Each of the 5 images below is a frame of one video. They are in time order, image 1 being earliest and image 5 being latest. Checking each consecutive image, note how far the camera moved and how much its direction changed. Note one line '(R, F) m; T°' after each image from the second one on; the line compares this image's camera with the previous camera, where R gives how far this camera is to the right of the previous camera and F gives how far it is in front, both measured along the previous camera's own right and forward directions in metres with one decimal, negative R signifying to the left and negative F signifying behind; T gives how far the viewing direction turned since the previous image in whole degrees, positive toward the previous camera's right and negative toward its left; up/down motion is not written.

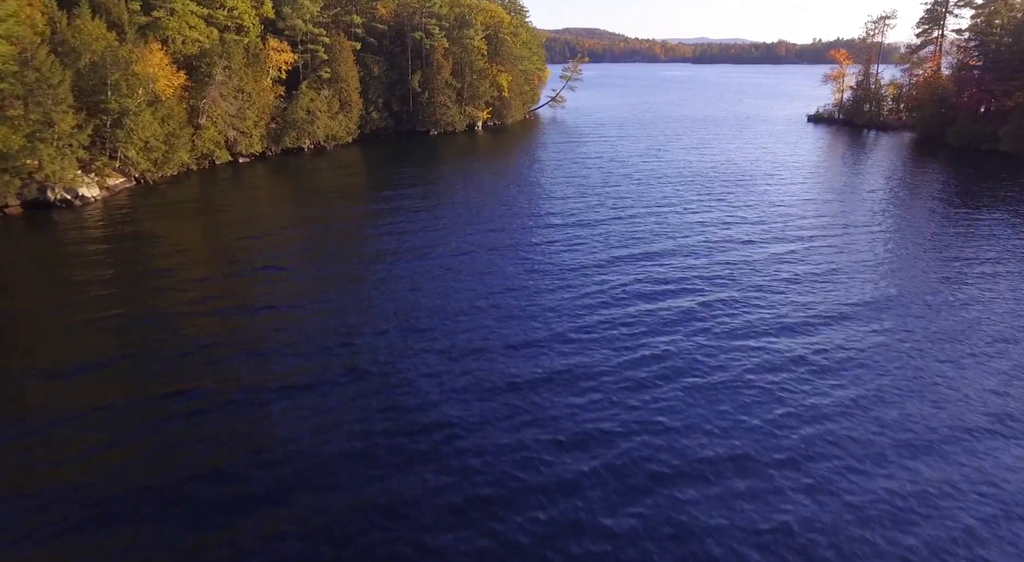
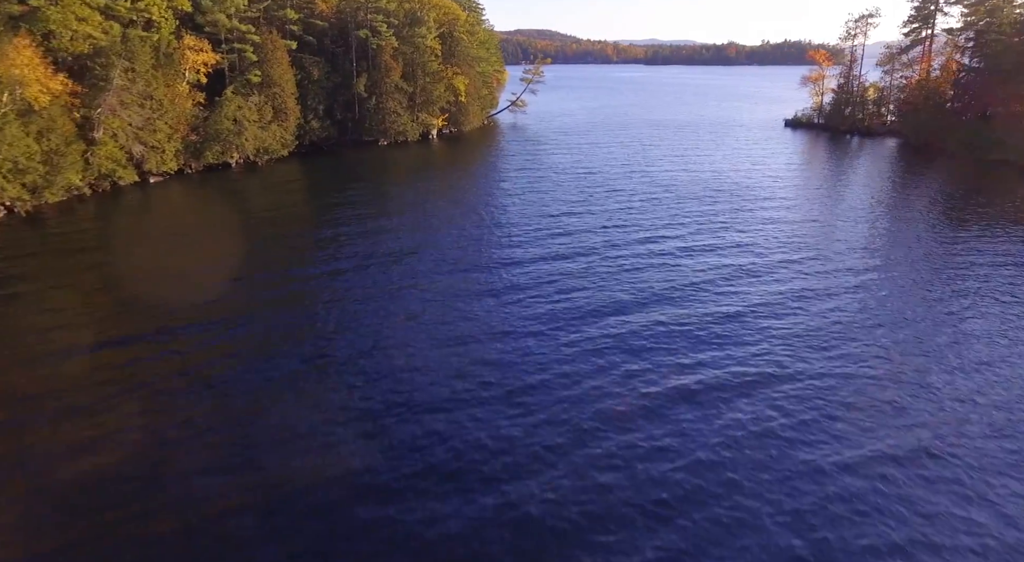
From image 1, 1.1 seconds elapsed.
(-1.1, +8.5) m; +4°
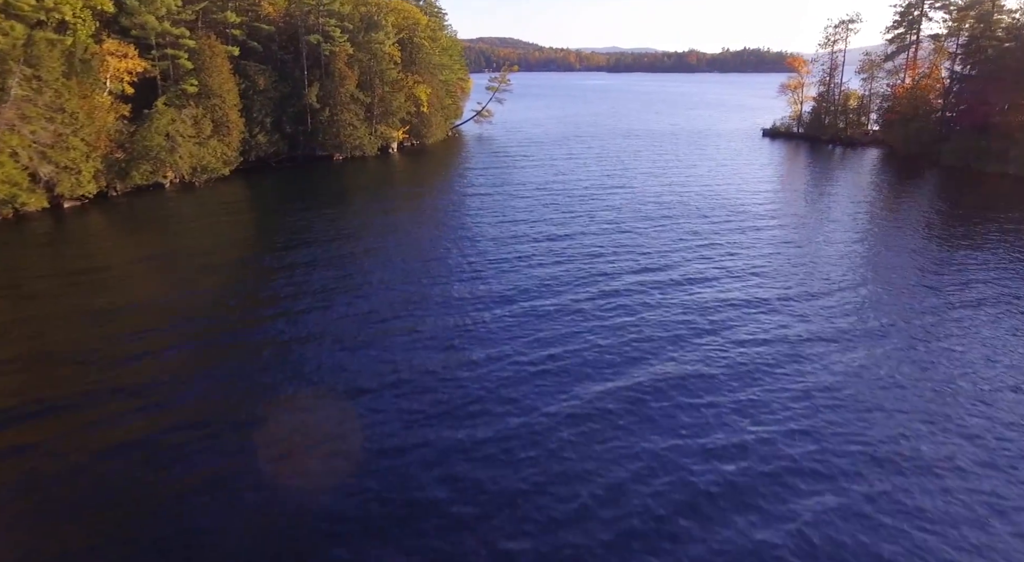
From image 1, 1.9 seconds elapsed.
(-0.6, +5.8) m; +3°
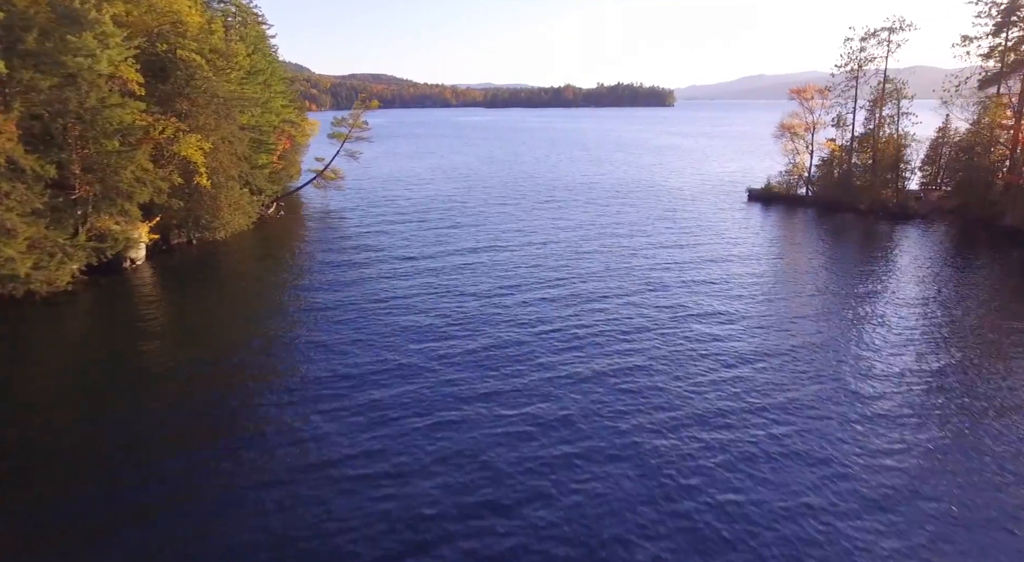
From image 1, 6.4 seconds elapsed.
(+0.5, +35.1) m; +11°
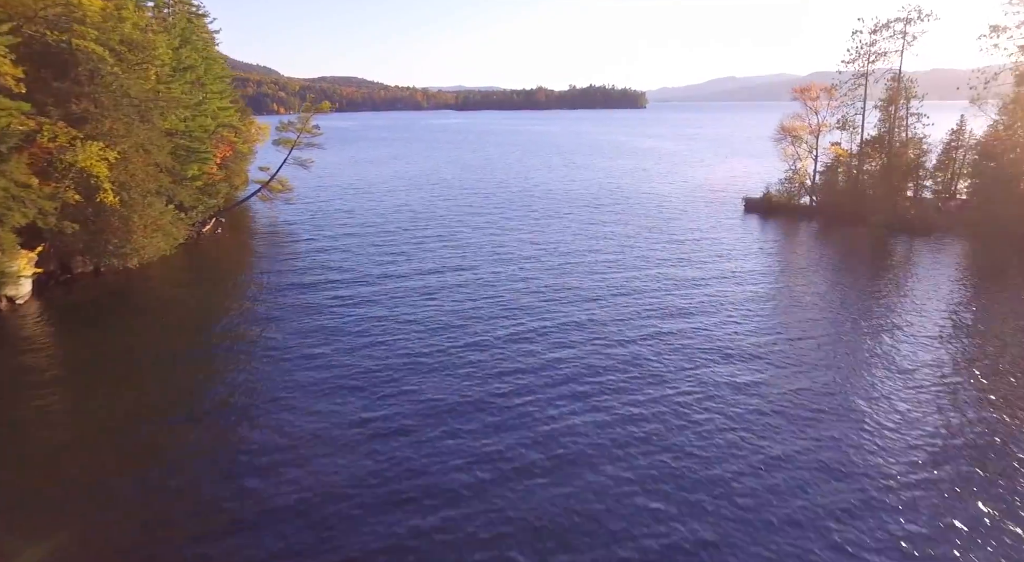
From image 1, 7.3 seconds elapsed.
(0.0, +6.9) m; +2°
